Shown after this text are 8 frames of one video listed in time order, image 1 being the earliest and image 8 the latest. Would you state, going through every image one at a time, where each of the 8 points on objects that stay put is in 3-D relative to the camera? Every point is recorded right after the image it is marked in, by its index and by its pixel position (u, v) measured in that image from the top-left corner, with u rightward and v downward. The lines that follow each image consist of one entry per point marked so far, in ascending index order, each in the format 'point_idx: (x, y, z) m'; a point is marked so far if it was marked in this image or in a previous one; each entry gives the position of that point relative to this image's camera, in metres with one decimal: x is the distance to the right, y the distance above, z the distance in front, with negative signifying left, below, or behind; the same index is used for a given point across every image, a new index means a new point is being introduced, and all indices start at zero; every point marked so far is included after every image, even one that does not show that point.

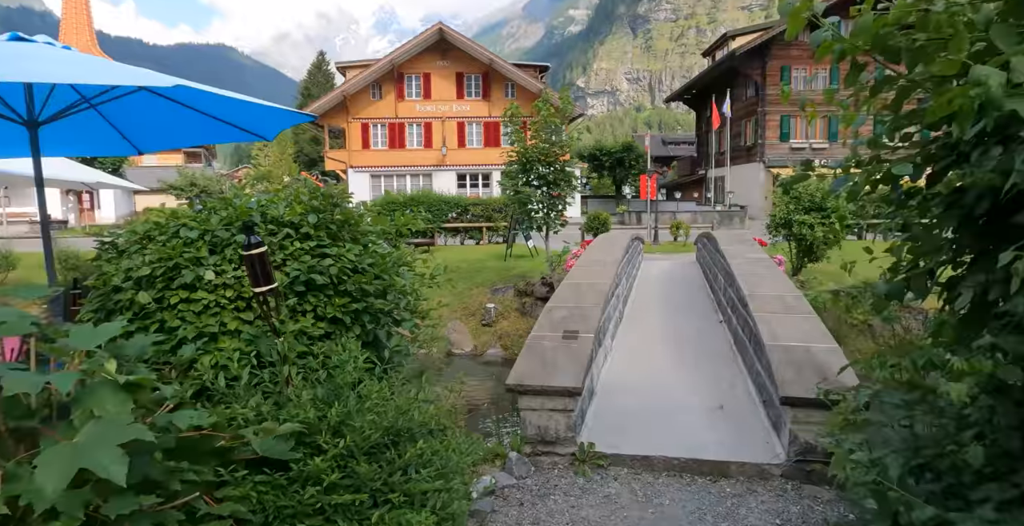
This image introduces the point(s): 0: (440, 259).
0: (-2.7, +0.2, +19.6) m
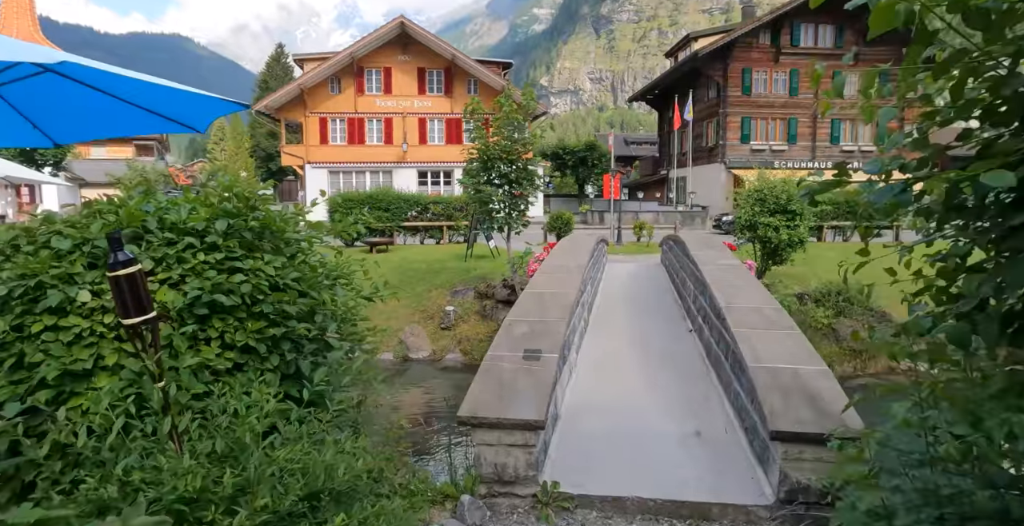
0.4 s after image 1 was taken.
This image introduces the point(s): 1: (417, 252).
0: (-4.0, +0.2, +18.9) m
1: (-3.4, +0.4, +19.9) m
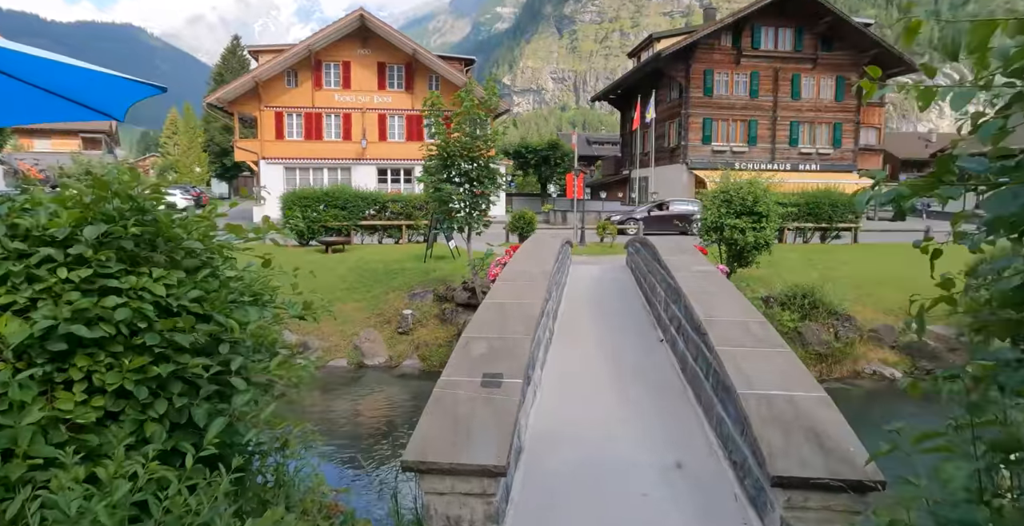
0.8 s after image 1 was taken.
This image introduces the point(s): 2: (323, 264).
0: (-5.3, +0.2, +18.0) m
1: (-4.8, +0.4, +19.1) m
2: (-6.2, 0.0, +17.4) m
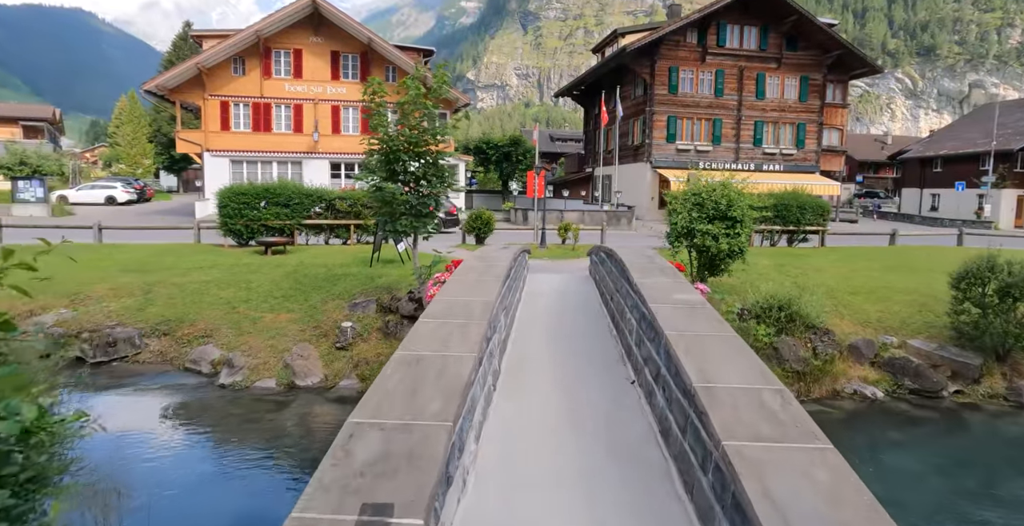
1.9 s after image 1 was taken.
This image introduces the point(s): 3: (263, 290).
0: (-6.7, 0.0, +16.4) m
1: (-6.3, +0.3, +17.5) m
2: (-7.5, -0.1, +15.7) m
3: (-6.5, -0.7, +13.9) m
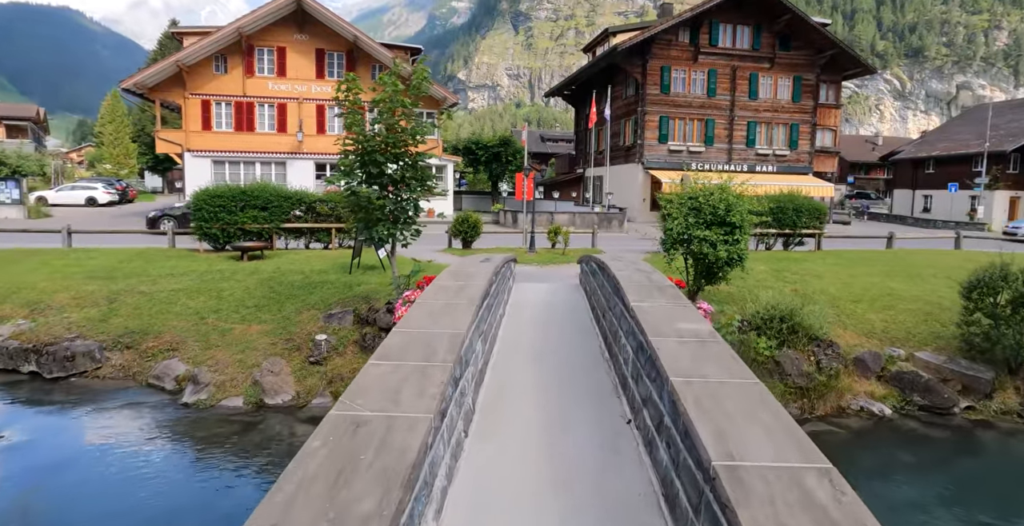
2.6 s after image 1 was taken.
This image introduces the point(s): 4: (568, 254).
0: (-7.0, -0.2, +15.6) m
1: (-6.6, +0.1, +16.7) m
2: (-7.9, -0.3, +14.9) m
3: (-6.9, -0.9, +13.1) m
4: (+2.1, +0.4, +19.5) m
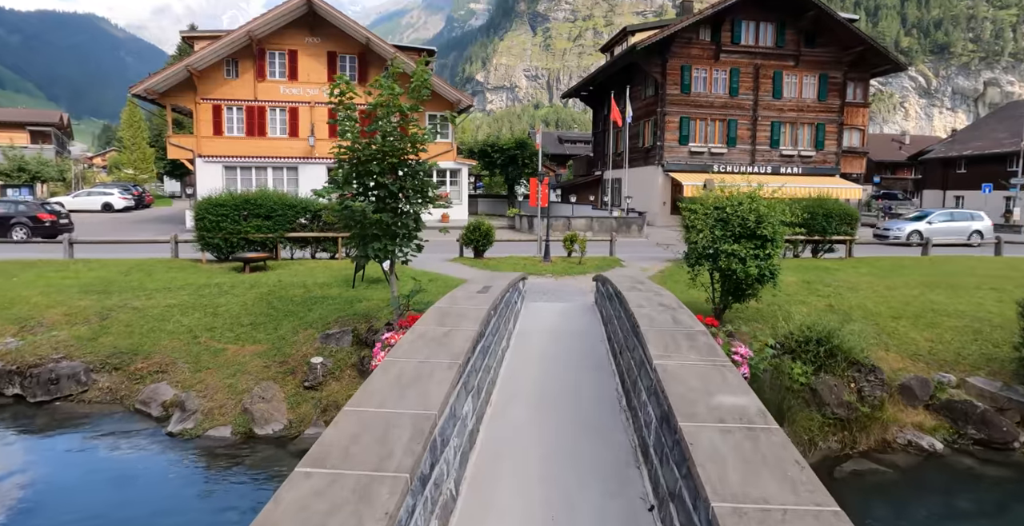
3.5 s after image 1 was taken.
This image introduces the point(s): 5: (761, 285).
0: (-6.7, -0.5, +14.9) m
1: (-6.3, -0.3, +16.0) m
2: (-7.6, -0.7, +14.3) m
3: (-6.6, -1.3, +12.5) m
4: (+2.6, 0.0, +18.6) m
5: (+5.1, -0.4, +10.8) m
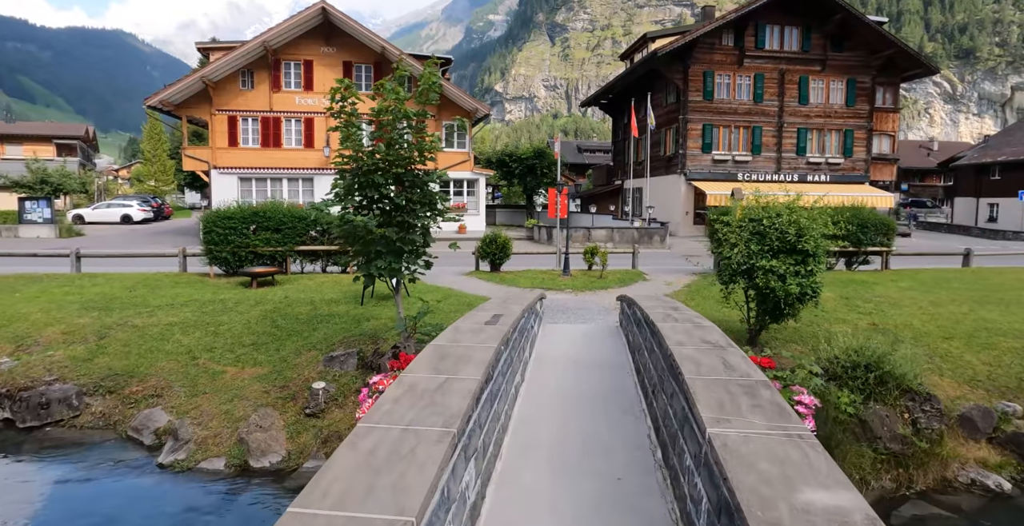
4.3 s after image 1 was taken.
0: (-6.3, -0.9, +14.4) m
1: (-5.8, -0.7, +15.4) m
2: (-7.2, -1.1, +13.7) m
3: (-6.2, -1.6, +11.9) m
4: (+3.1, -0.5, +17.7) m
5: (+5.4, -0.8, +9.8) m
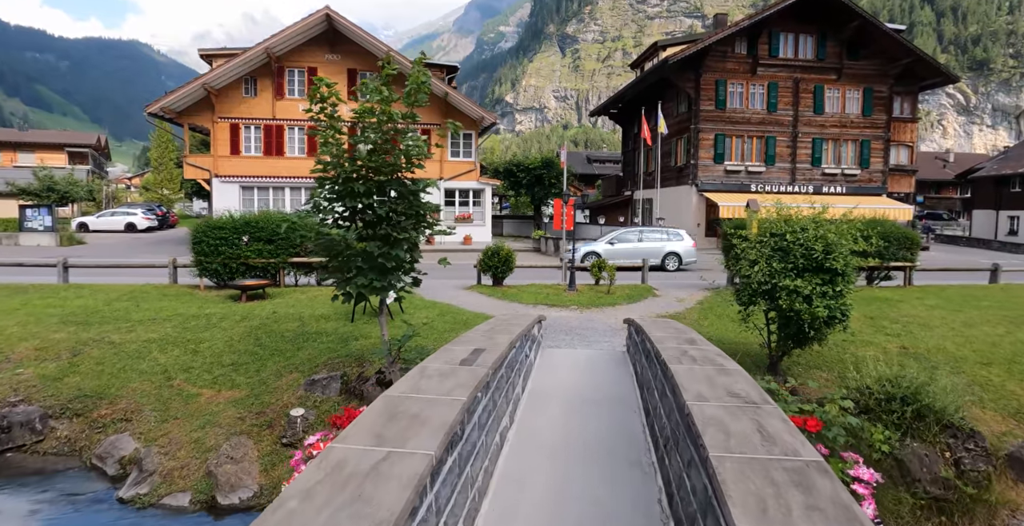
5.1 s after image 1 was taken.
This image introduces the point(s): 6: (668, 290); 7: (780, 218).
0: (-6.3, -1.2, +13.6) m
1: (-5.7, -1.0, +14.7) m
2: (-7.2, -1.4, +13.0) m
3: (-6.3, -1.9, +11.1) m
4: (+3.2, -0.9, +16.8) m
5: (+5.3, -1.1, +8.9) m
6: (+5.3, -0.9, +18.2) m
7: (+4.7, +0.8, +9.3) m
